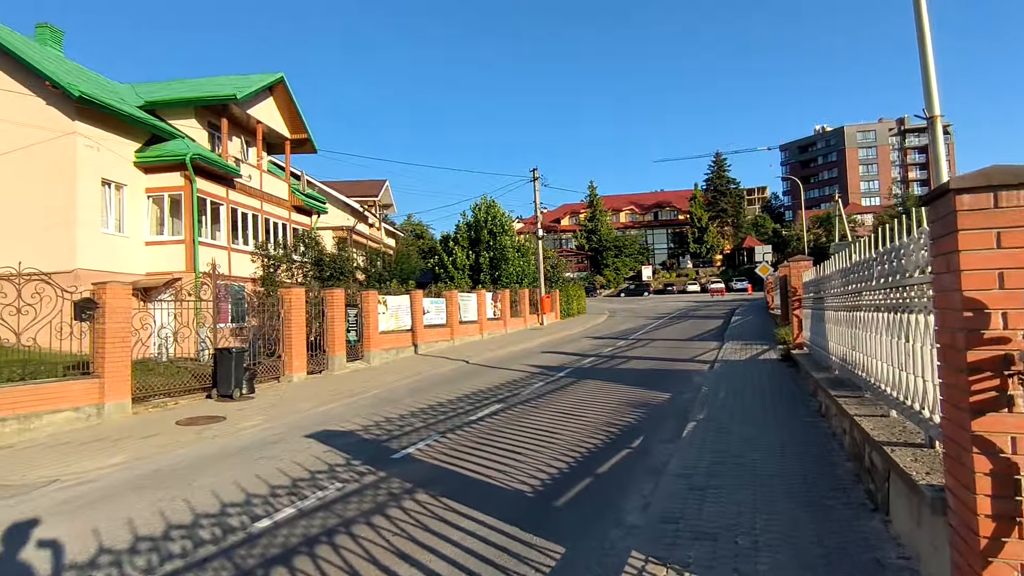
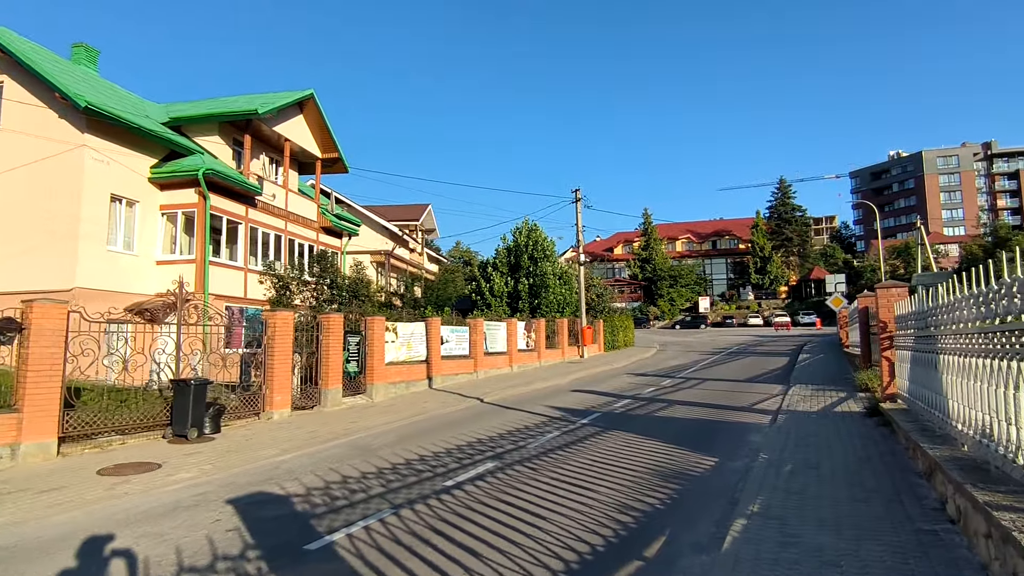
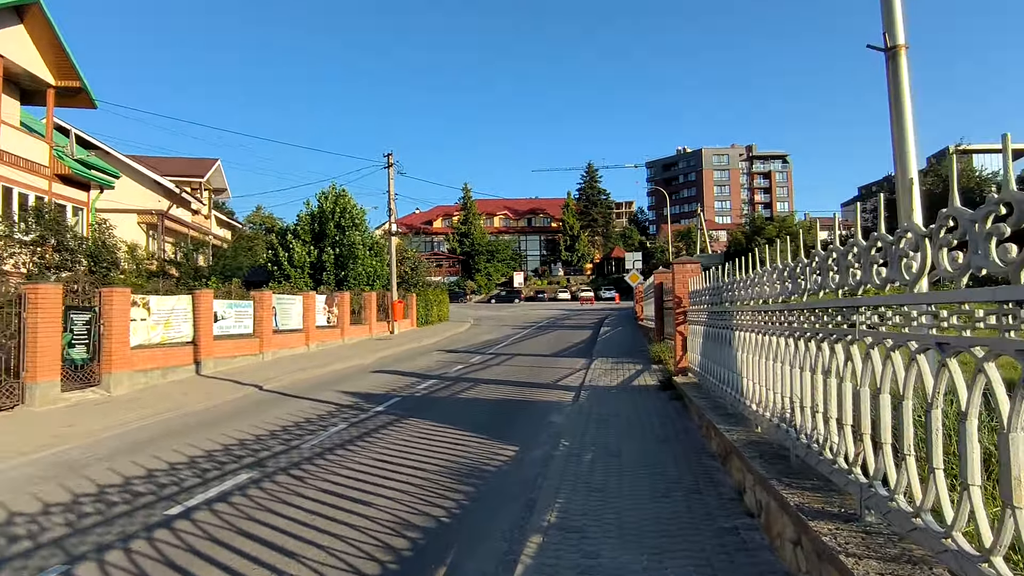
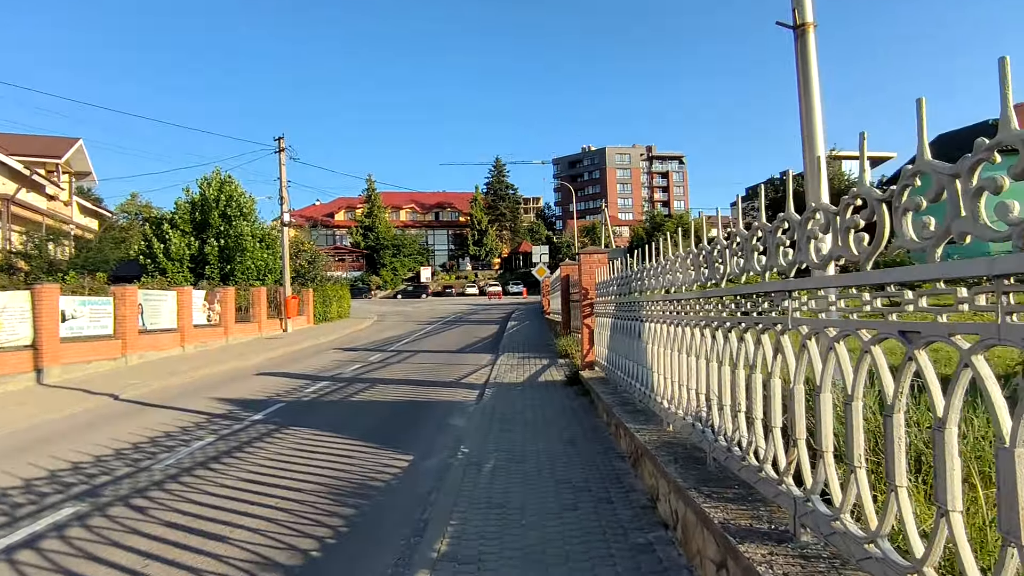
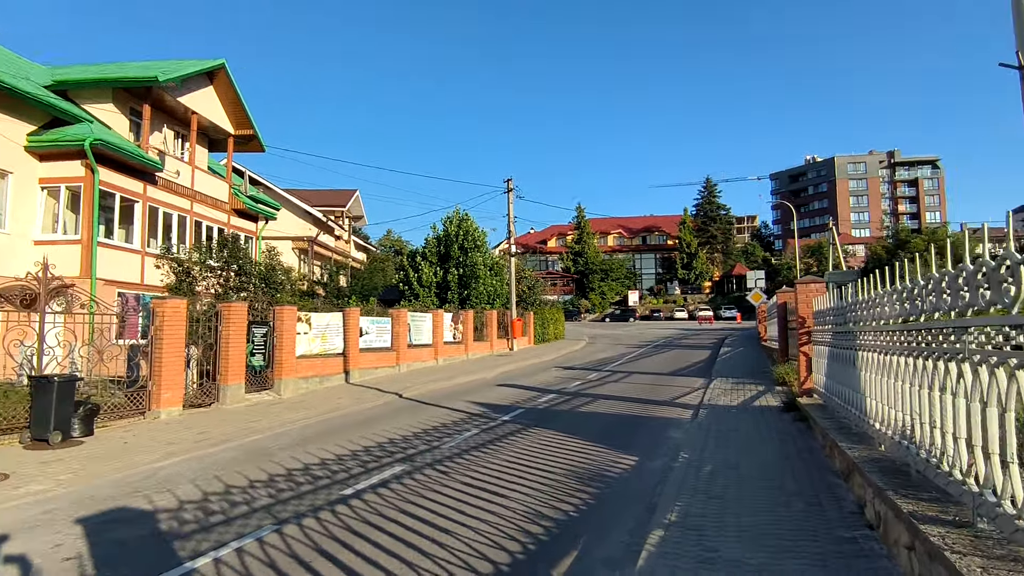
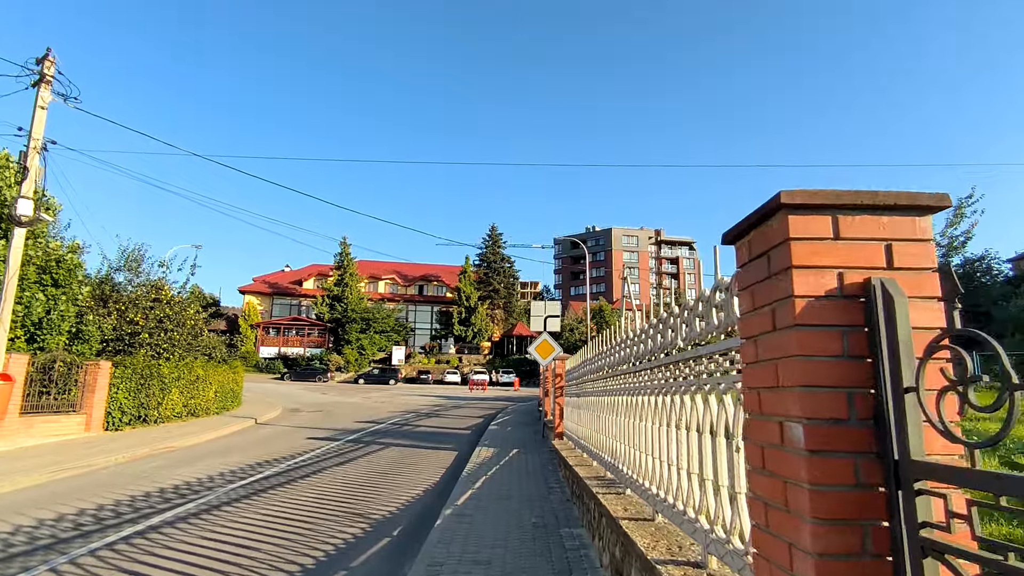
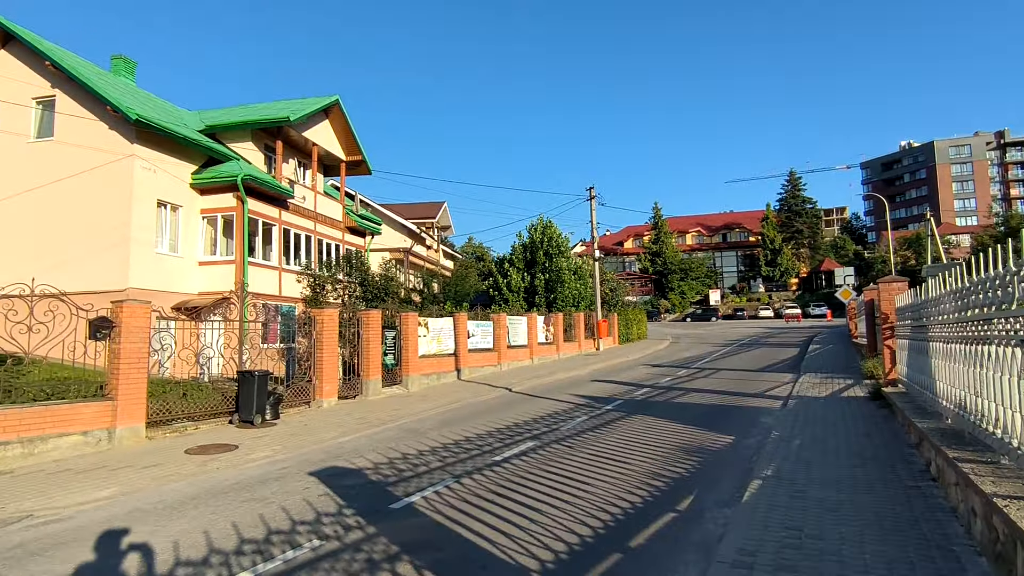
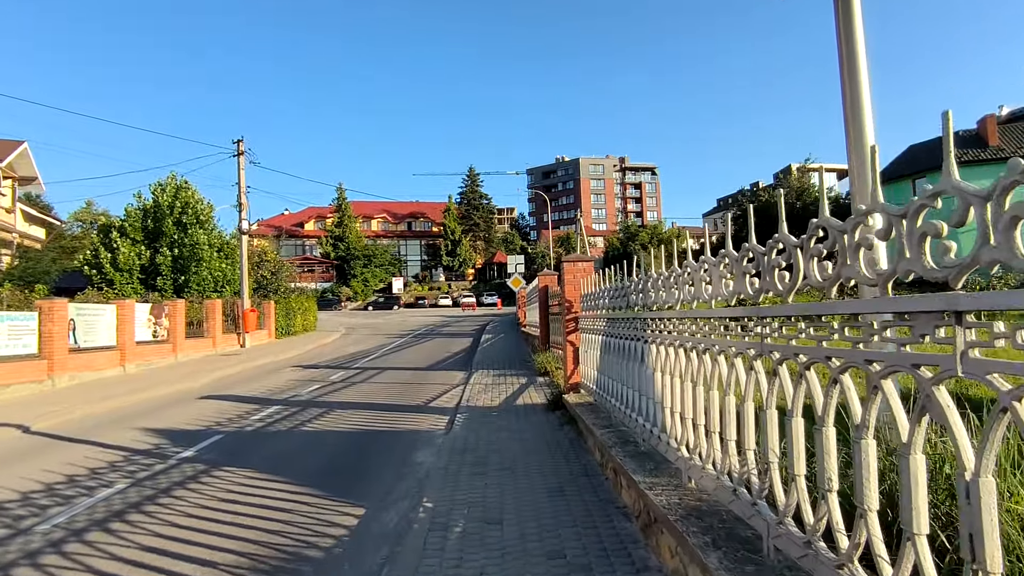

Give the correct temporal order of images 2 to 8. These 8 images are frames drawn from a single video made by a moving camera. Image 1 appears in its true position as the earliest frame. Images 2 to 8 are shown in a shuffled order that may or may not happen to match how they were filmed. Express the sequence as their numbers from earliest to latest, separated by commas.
7, 2, 5, 3, 4, 8, 6
